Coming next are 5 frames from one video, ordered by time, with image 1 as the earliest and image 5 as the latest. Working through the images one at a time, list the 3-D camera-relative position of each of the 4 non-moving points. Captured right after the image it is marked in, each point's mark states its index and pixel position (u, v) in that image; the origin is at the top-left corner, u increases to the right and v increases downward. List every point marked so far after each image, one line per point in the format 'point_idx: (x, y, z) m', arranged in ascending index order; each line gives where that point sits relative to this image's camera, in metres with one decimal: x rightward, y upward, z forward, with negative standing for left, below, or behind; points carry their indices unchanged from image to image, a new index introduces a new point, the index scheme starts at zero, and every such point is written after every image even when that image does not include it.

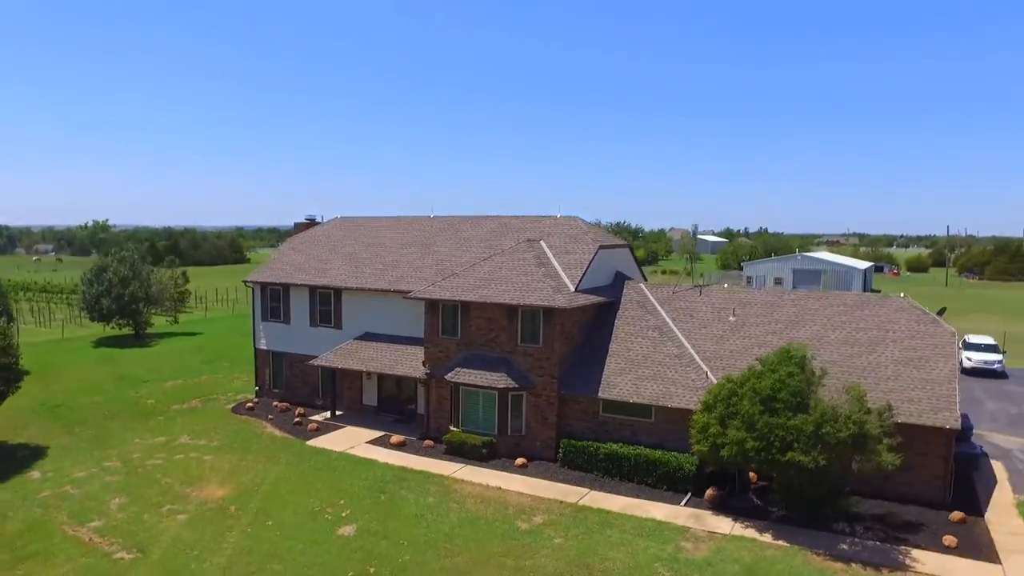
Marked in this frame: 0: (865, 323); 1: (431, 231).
0: (+6.0, -0.5, +13.4) m
1: (-1.9, +1.2, +18.1) m
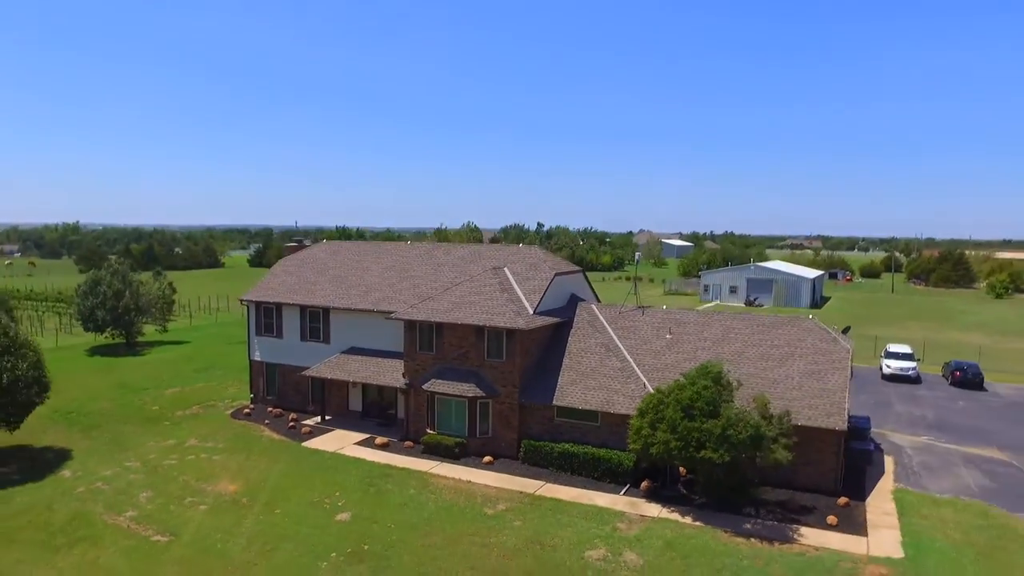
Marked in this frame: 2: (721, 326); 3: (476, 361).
0: (+5.3, -1.0, +15.9) m
1: (-2.7, +0.8, +20.3) m
2: (+4.4, -0.8, +16.6) m
3: (-0.7, -1.5, +16.4) m
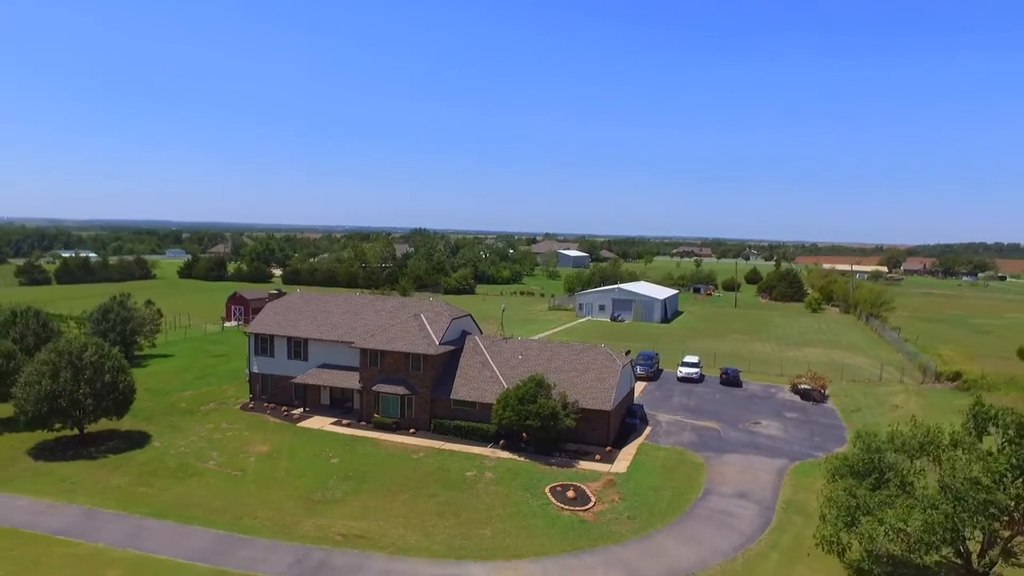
0: (+2.4, -2.4, +27.3) m
1: (-6.0, -0.6, +30.8) m
2: (+1.4, -2.2, +27.9) m
3: (-3.6, -2.9, +27.1) m
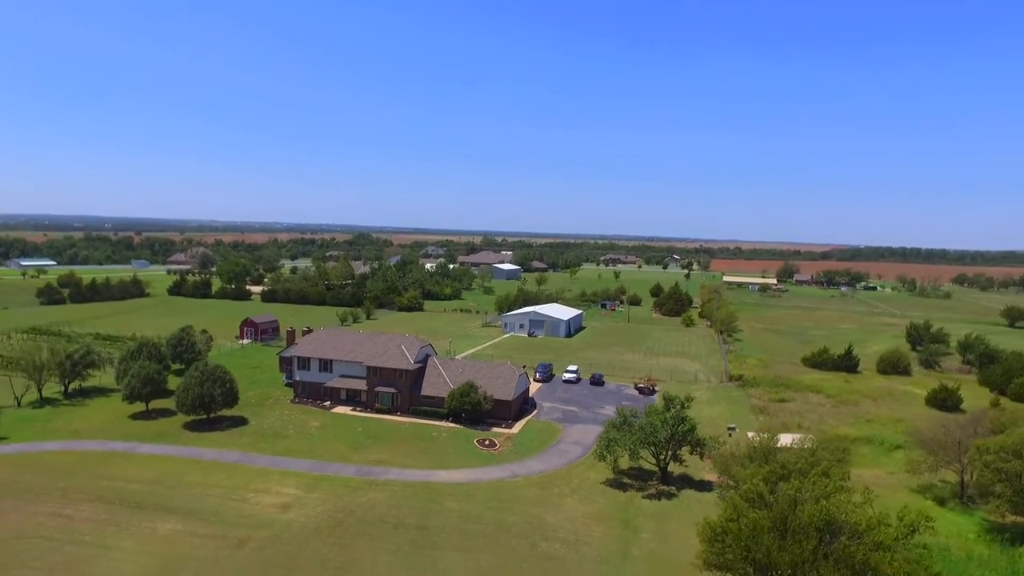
0: (-0.9, -4.9, +47.0) m
1: (-9.6, -3.1, +49.8) m
2: (-2.0, -4.7, +47.5) m
3: (-6.9, -5.4, +46.3) m
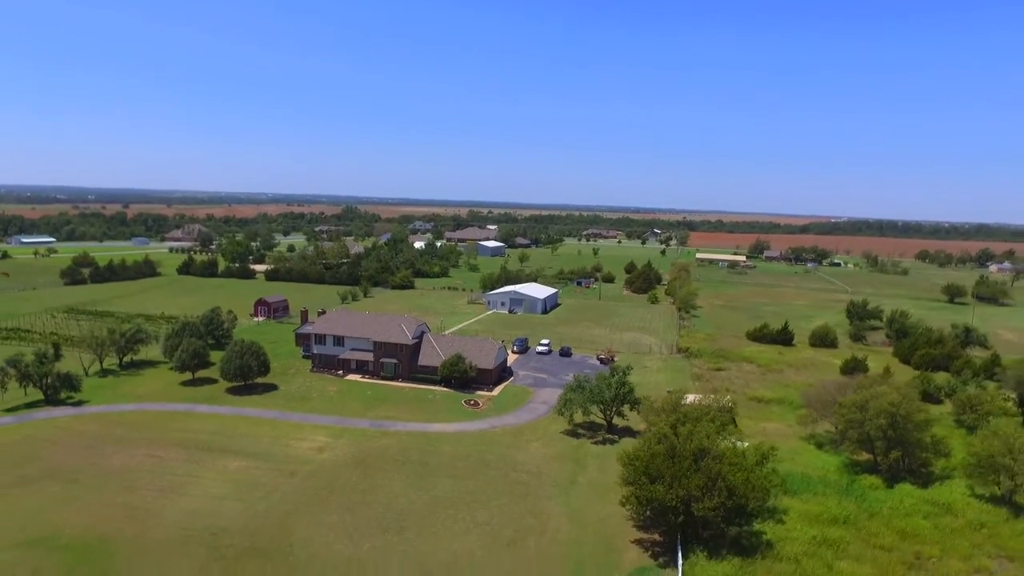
0: (-2.3, -4.1, +57.0) m
1: (-11.0, -2.2, +59.6) m
2: (-3.4, -3.9, +57.5) m
3: (-8.3, -4.6, +56.3) m
